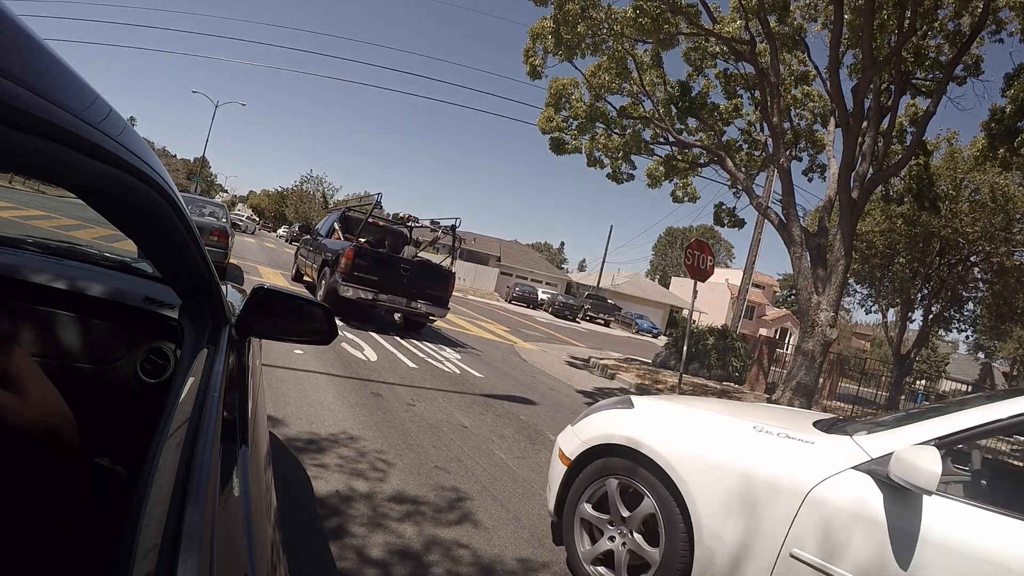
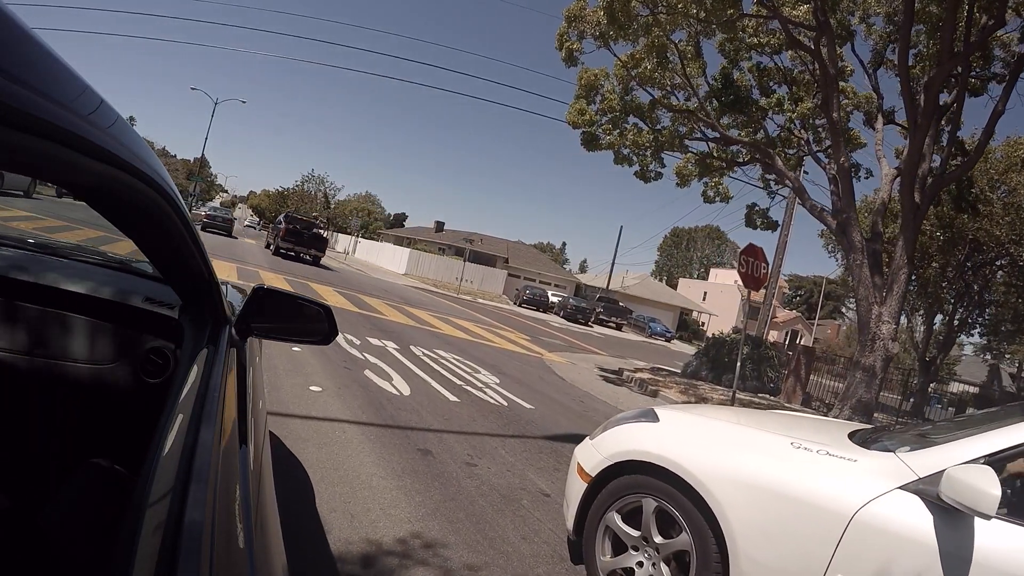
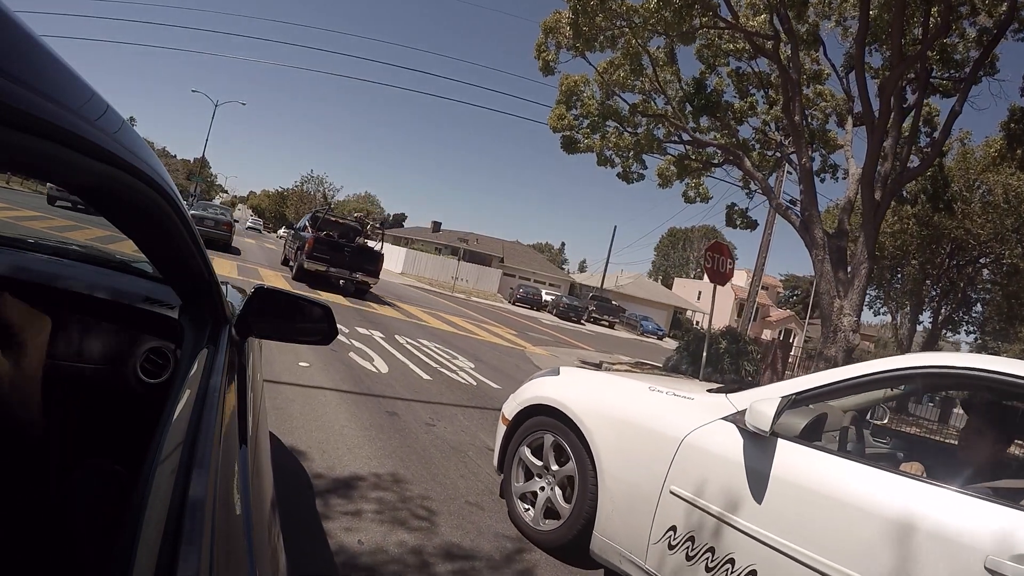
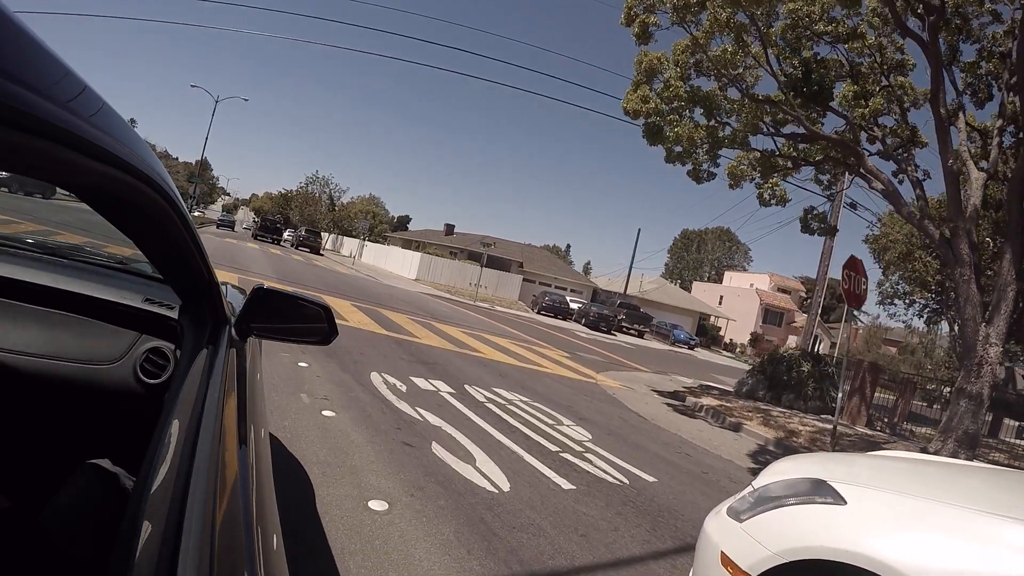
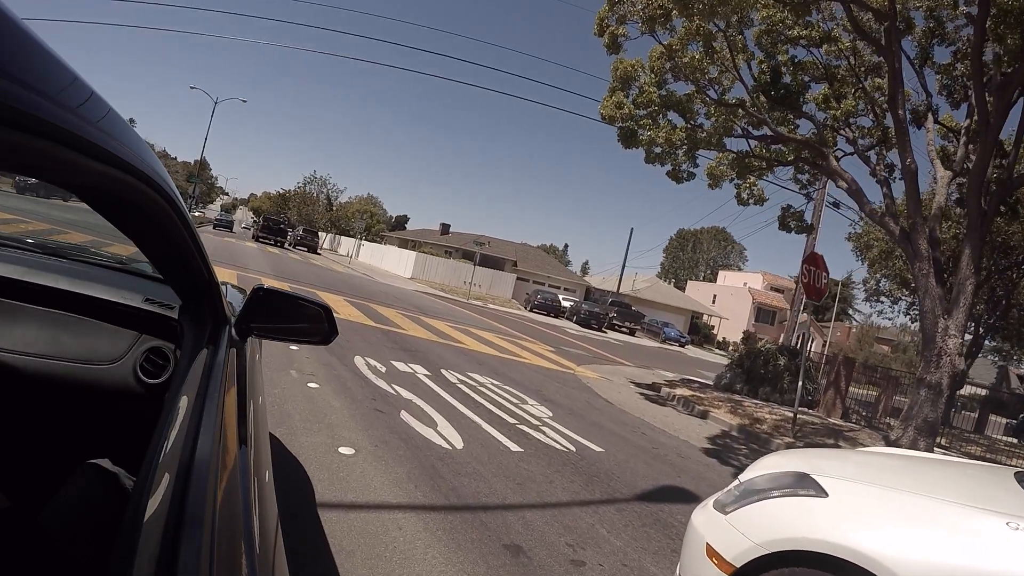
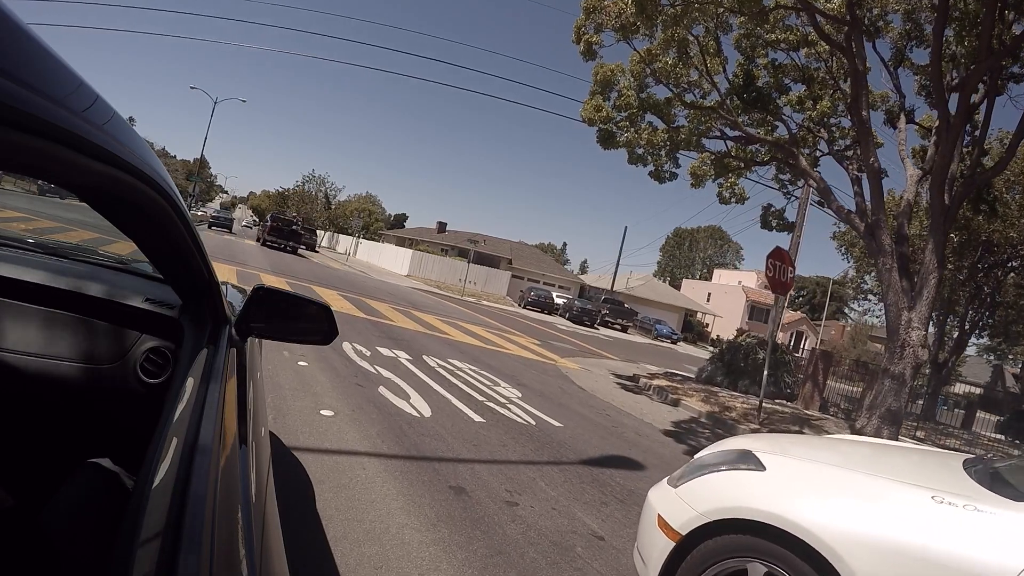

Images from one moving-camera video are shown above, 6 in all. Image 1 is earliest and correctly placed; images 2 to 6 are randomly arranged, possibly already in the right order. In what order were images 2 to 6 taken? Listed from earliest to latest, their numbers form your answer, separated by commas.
3, 2, 6, 5, 4
